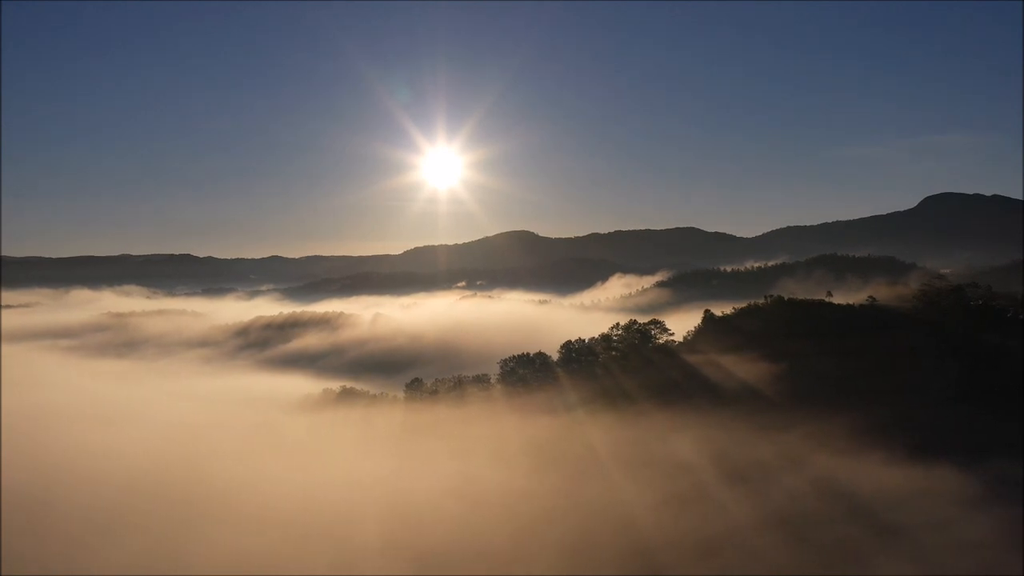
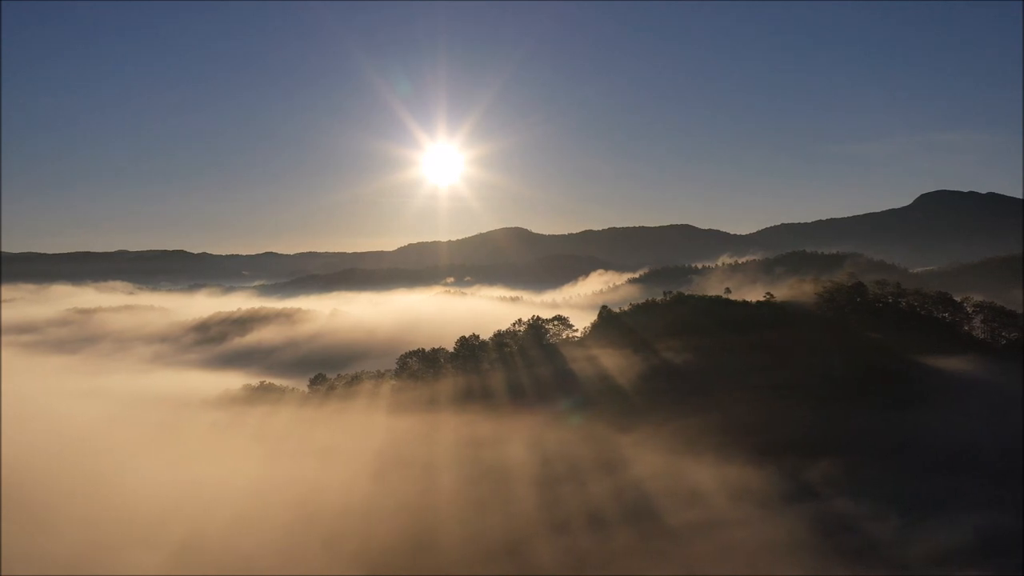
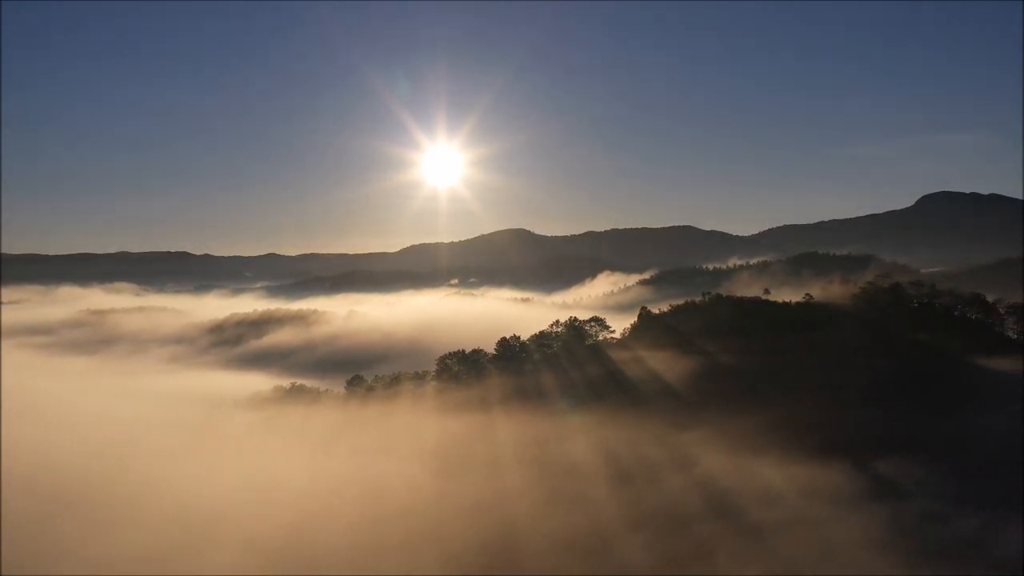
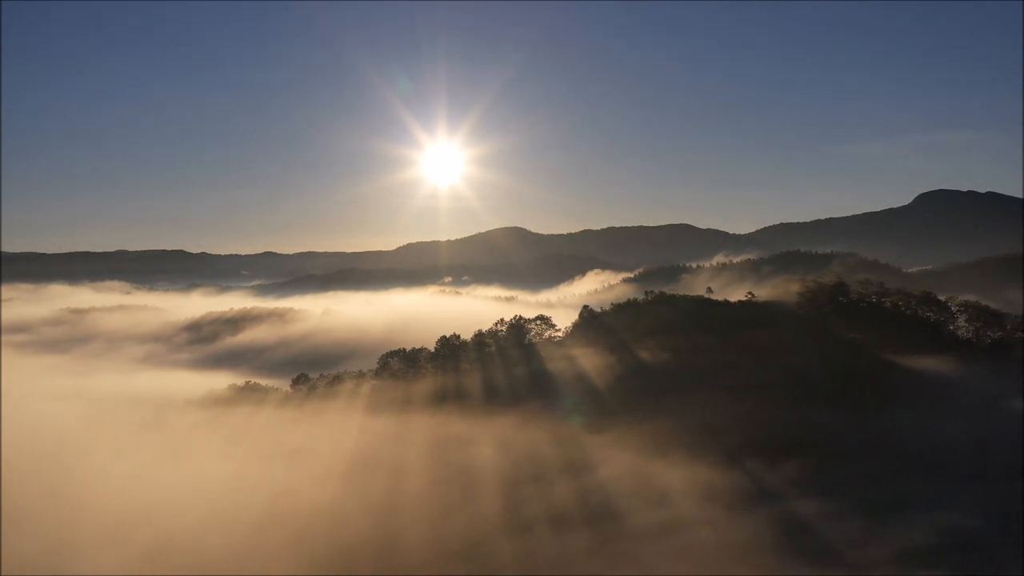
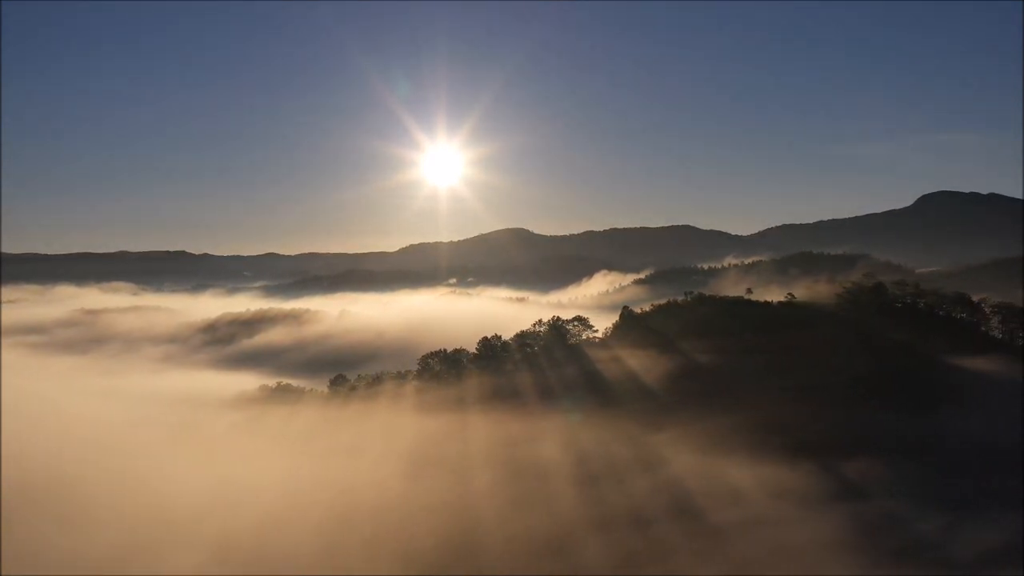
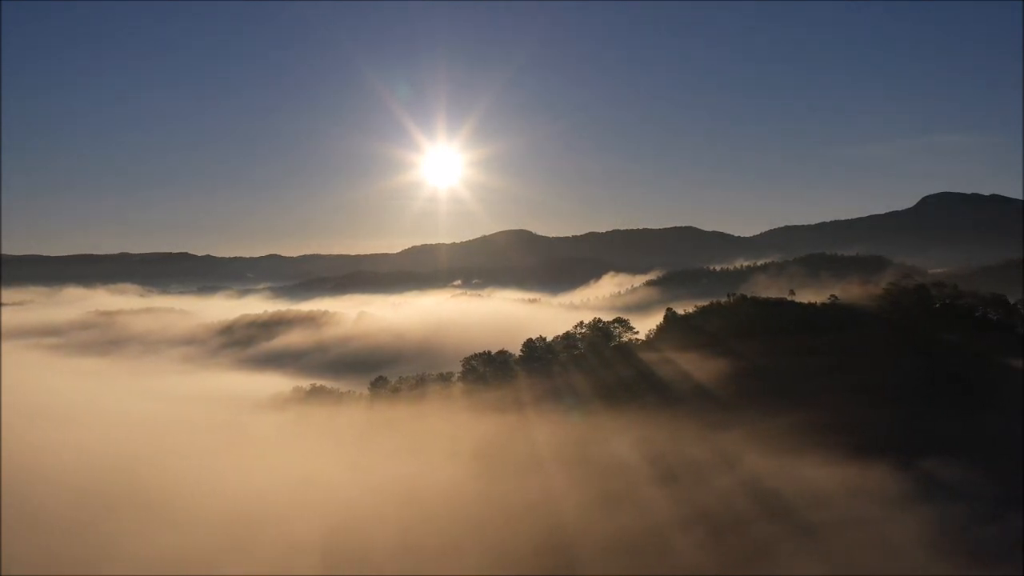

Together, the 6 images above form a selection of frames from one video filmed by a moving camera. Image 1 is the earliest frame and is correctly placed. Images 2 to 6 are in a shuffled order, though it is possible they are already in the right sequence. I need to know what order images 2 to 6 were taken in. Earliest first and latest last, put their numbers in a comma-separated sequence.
6, 3, 5, 2, 4
